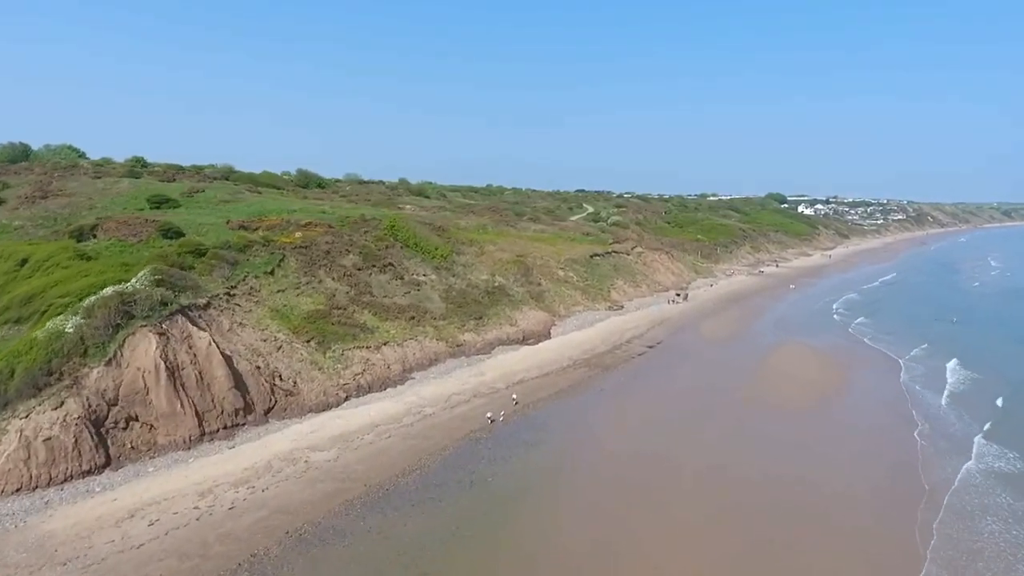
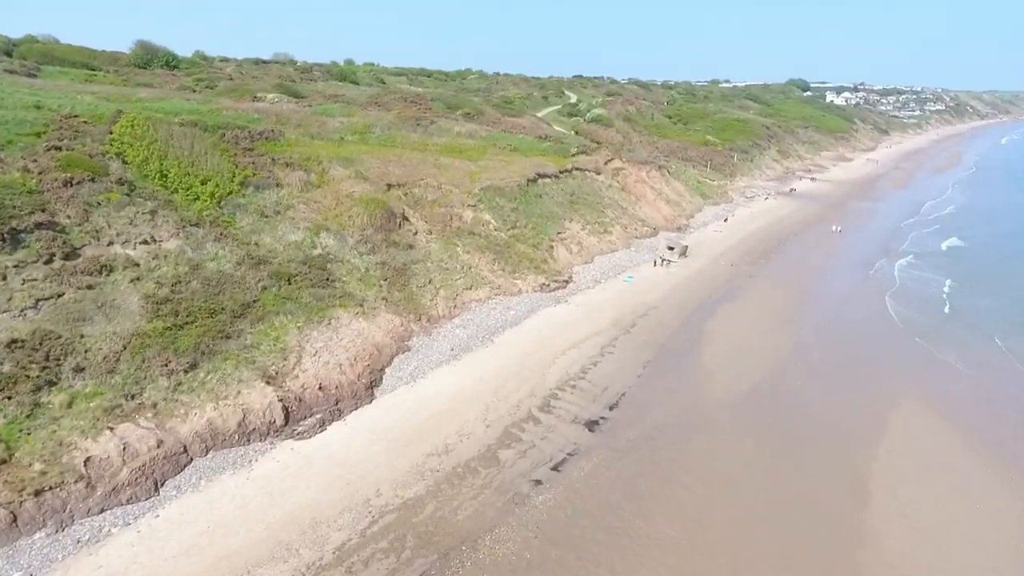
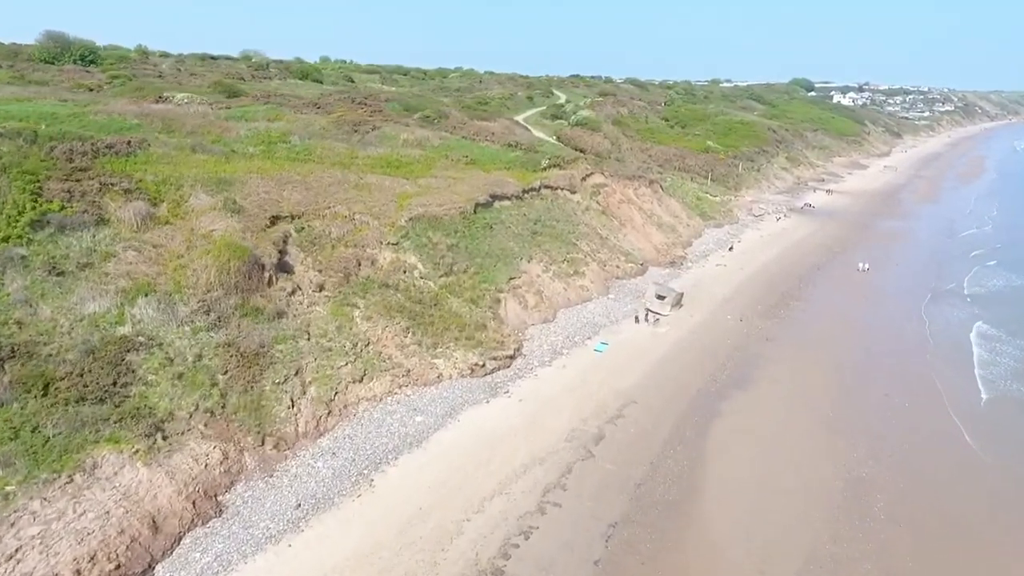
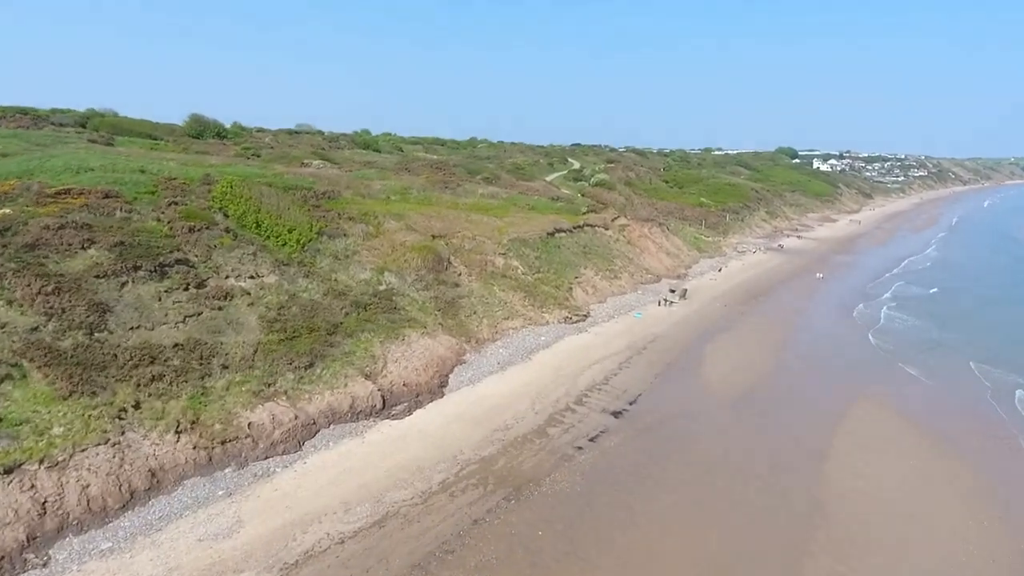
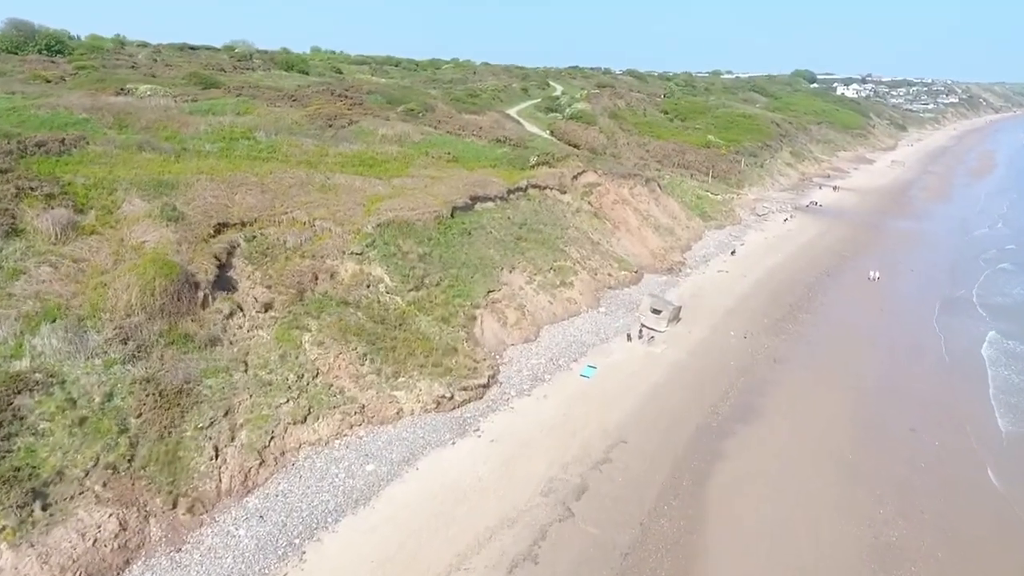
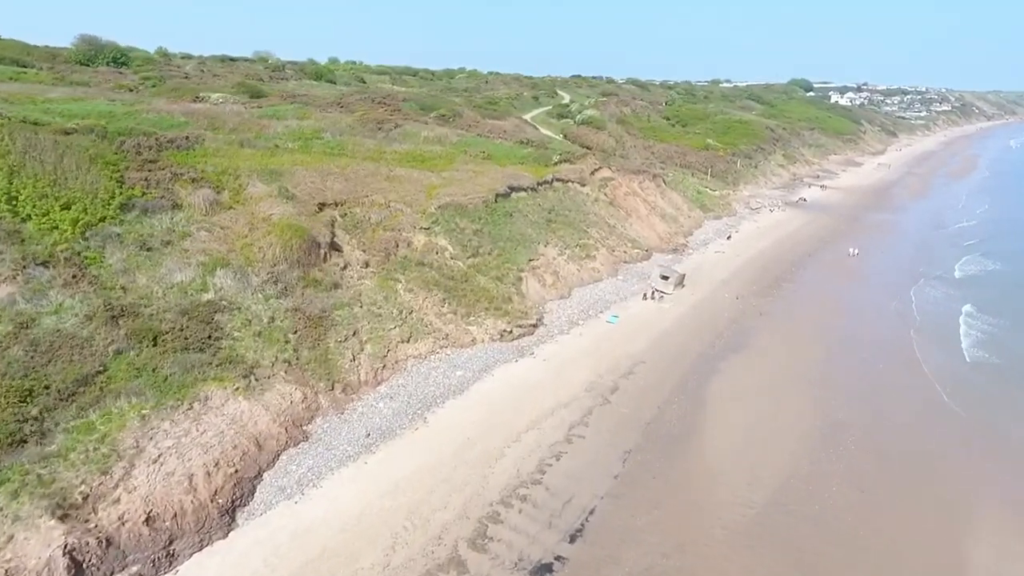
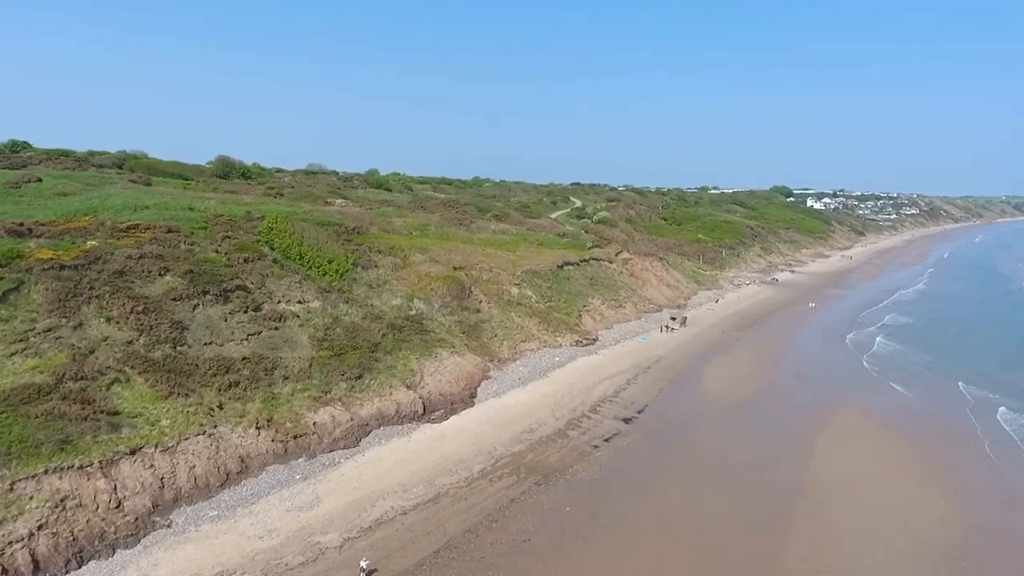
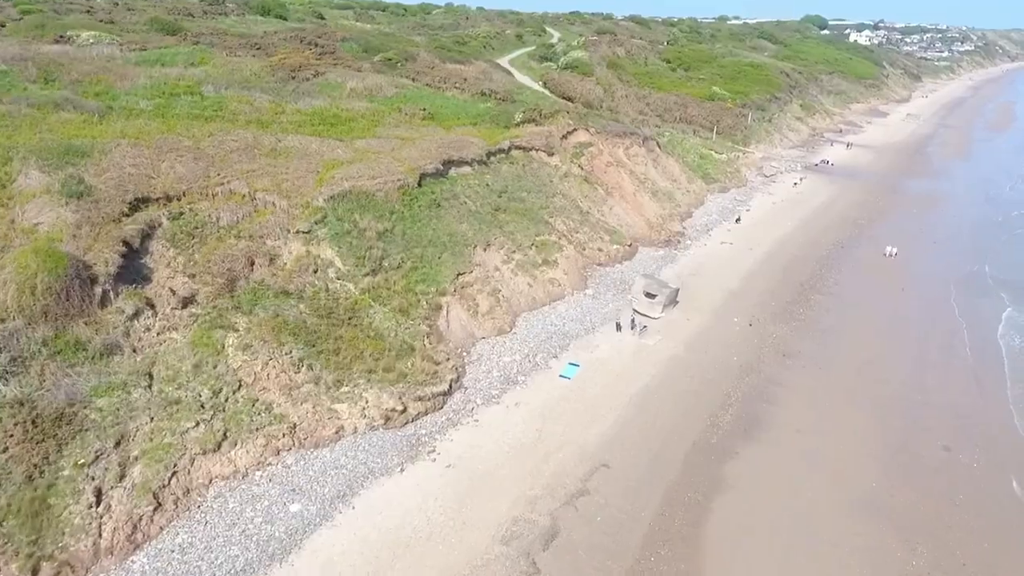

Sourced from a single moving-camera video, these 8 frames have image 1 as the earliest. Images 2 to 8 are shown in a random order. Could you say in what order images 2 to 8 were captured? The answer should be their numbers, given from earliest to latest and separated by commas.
7, 4, 2, 6, 3, 5, 8
